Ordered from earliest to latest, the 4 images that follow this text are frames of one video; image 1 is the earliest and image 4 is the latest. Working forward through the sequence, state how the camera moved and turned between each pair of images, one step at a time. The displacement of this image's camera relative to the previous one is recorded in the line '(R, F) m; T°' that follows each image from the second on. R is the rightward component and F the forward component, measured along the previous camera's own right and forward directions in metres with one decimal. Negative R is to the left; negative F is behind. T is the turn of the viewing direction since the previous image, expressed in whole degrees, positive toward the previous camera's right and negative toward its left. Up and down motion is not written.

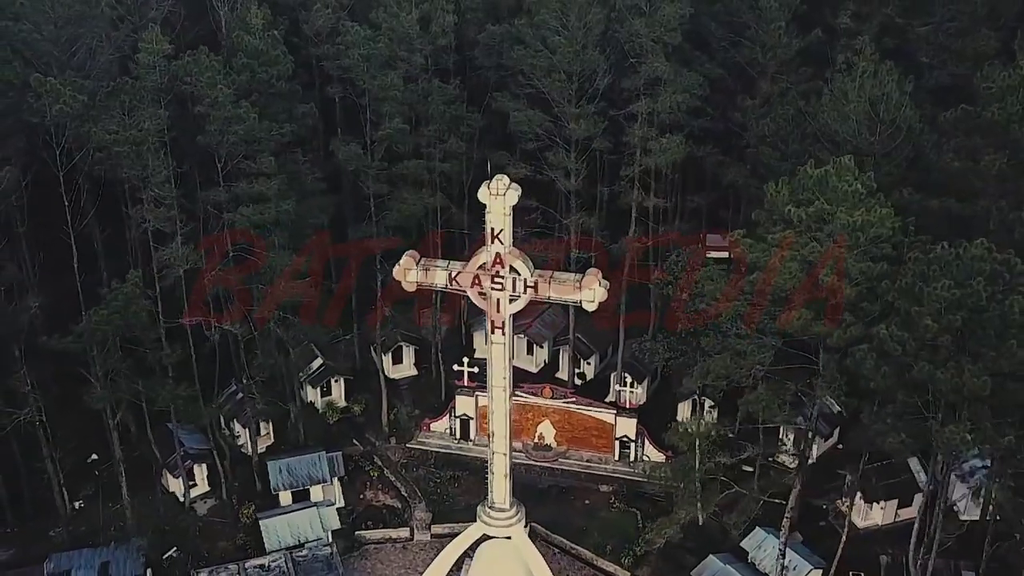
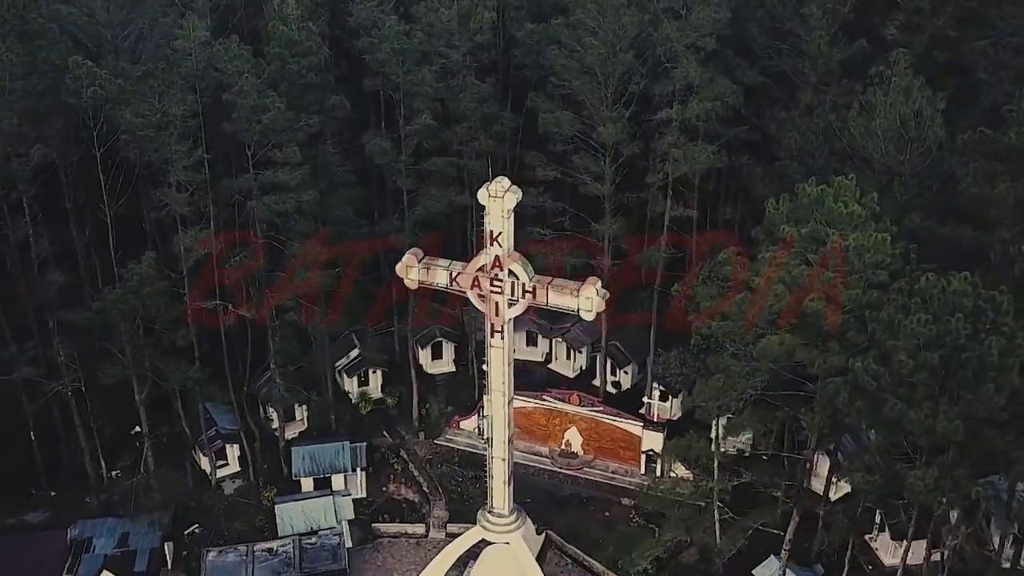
(+2.2, +0.4) m; -7°
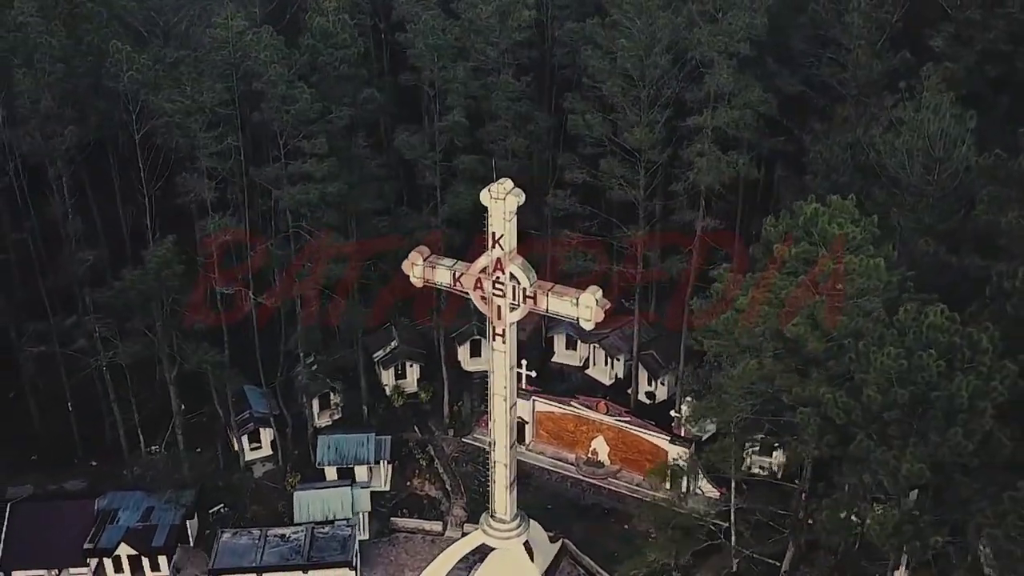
(+1.9, +0.4) m; -6°
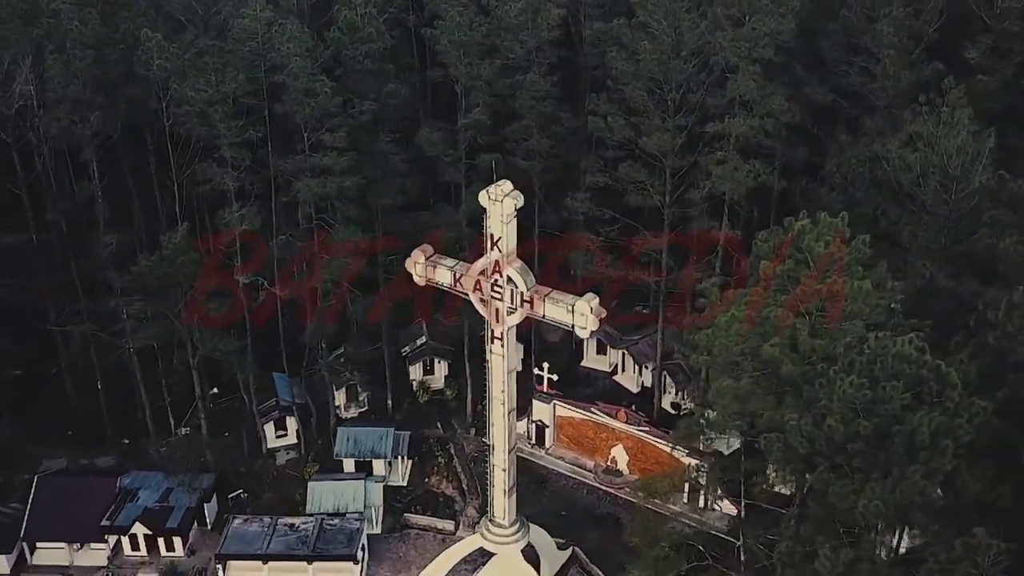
(+1.6, +0.4) m; -5°
